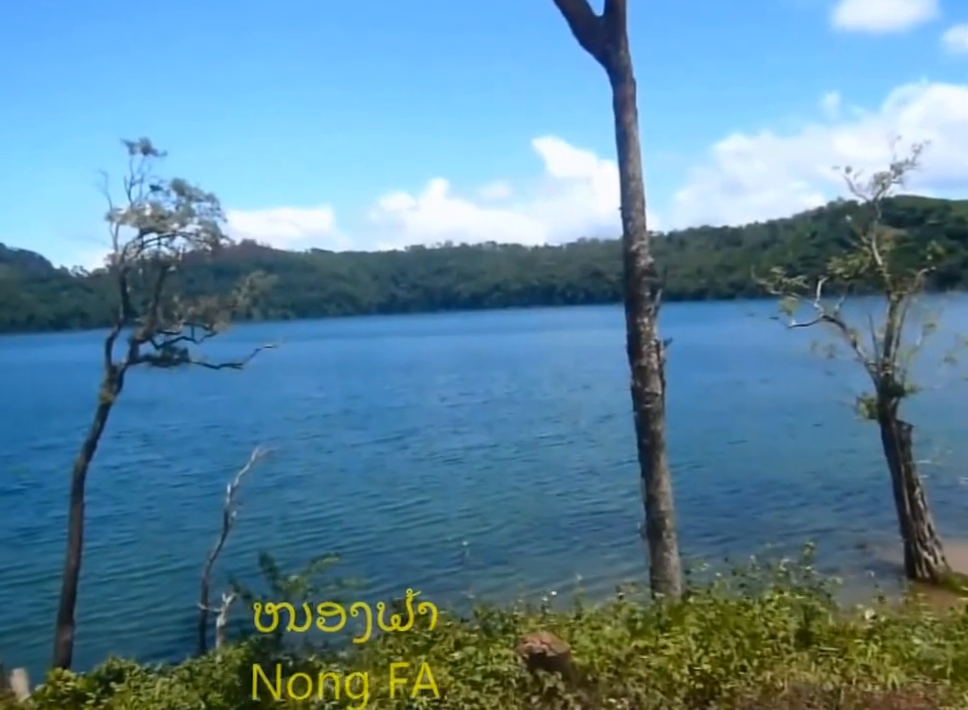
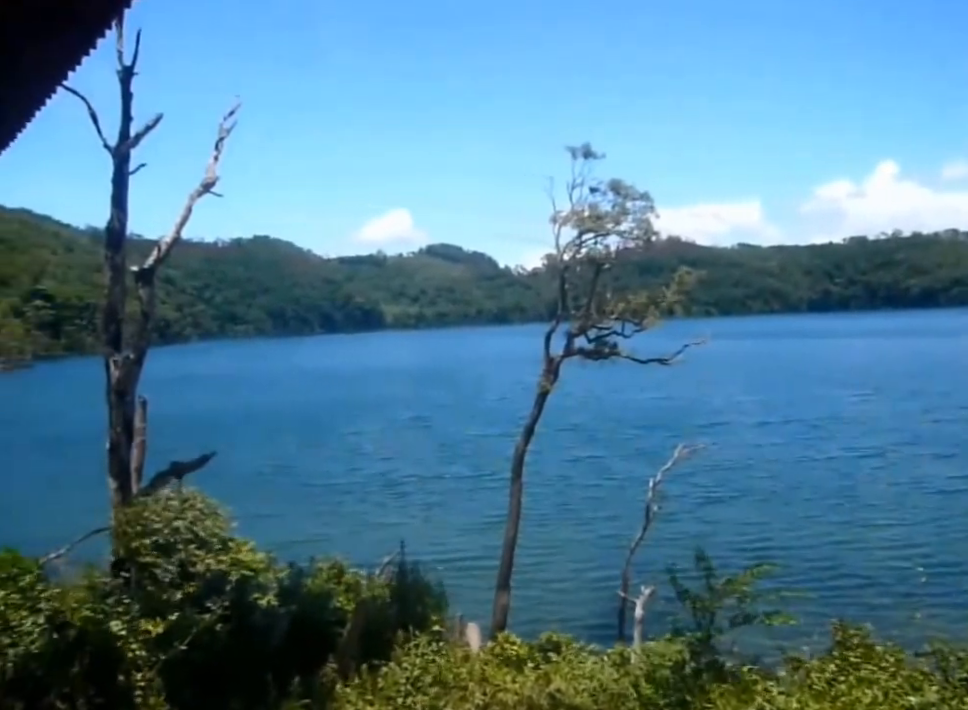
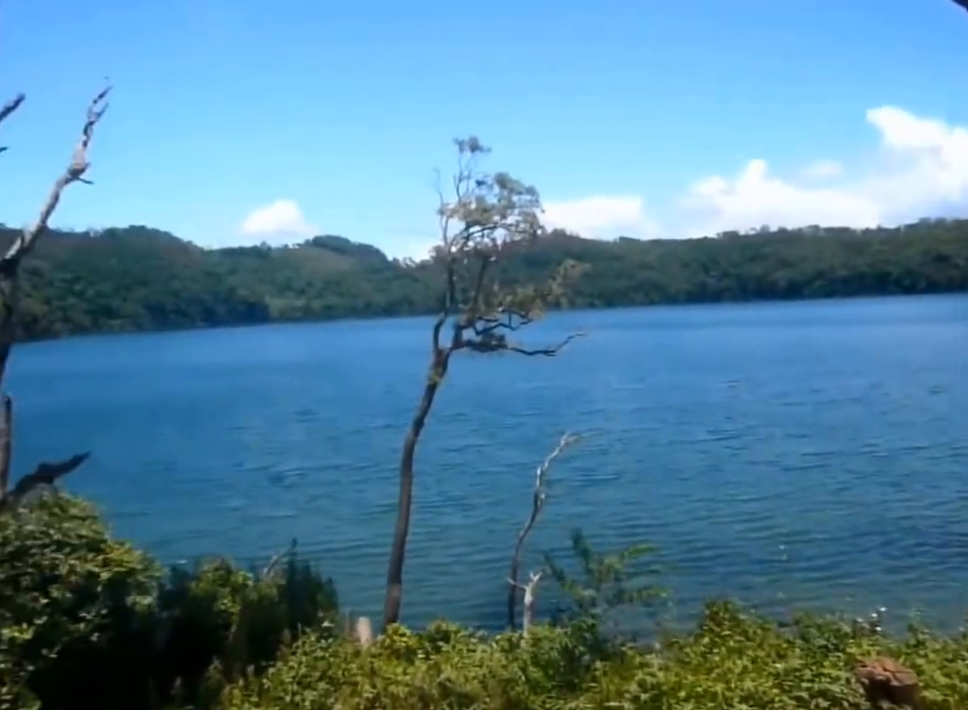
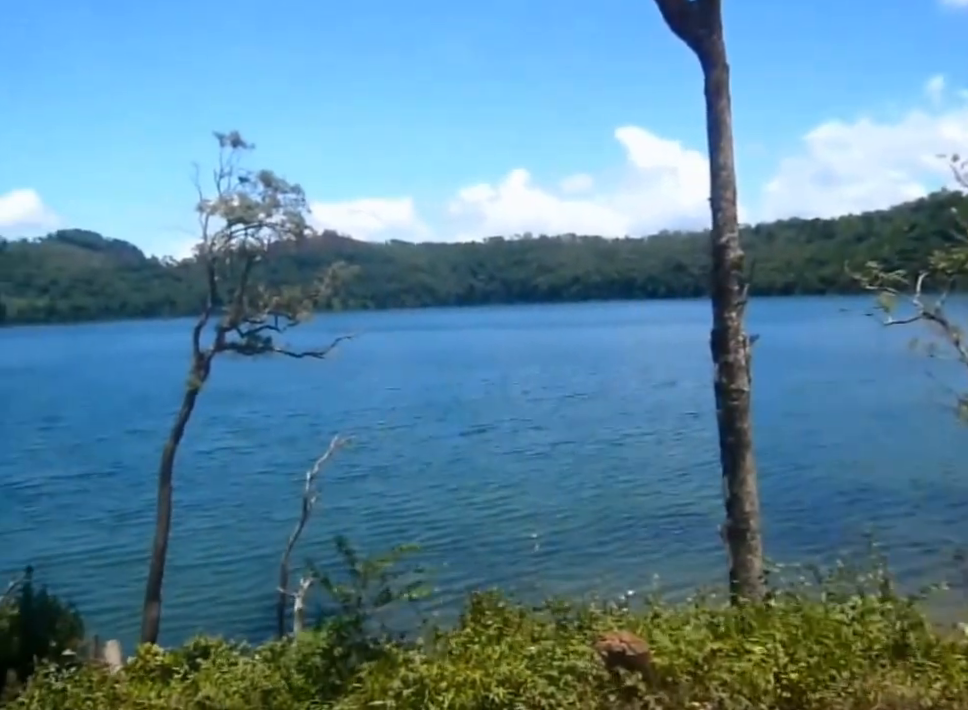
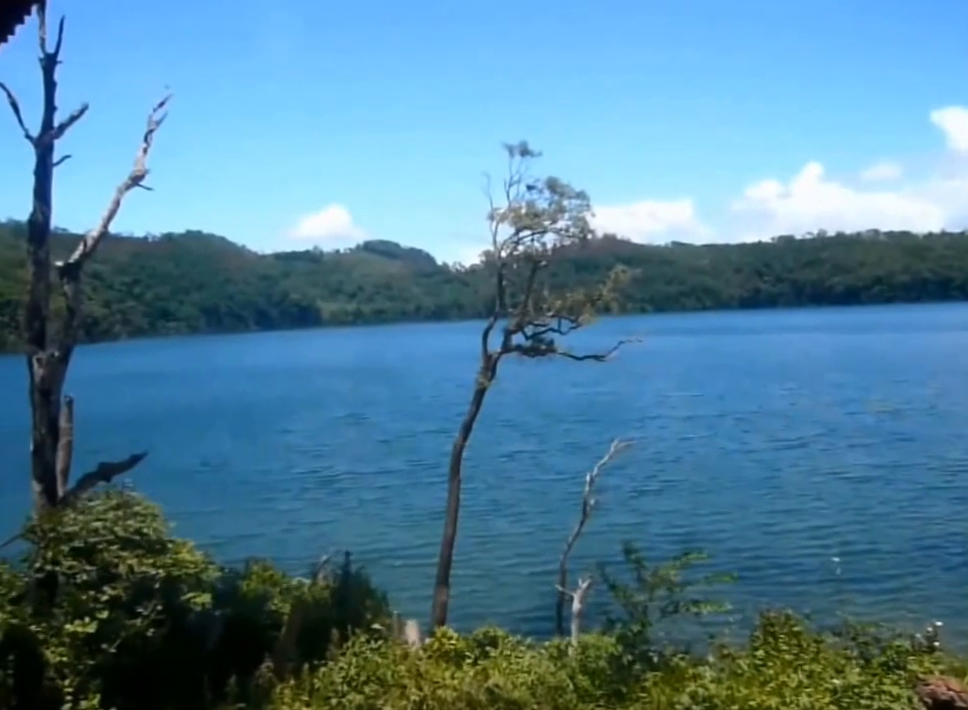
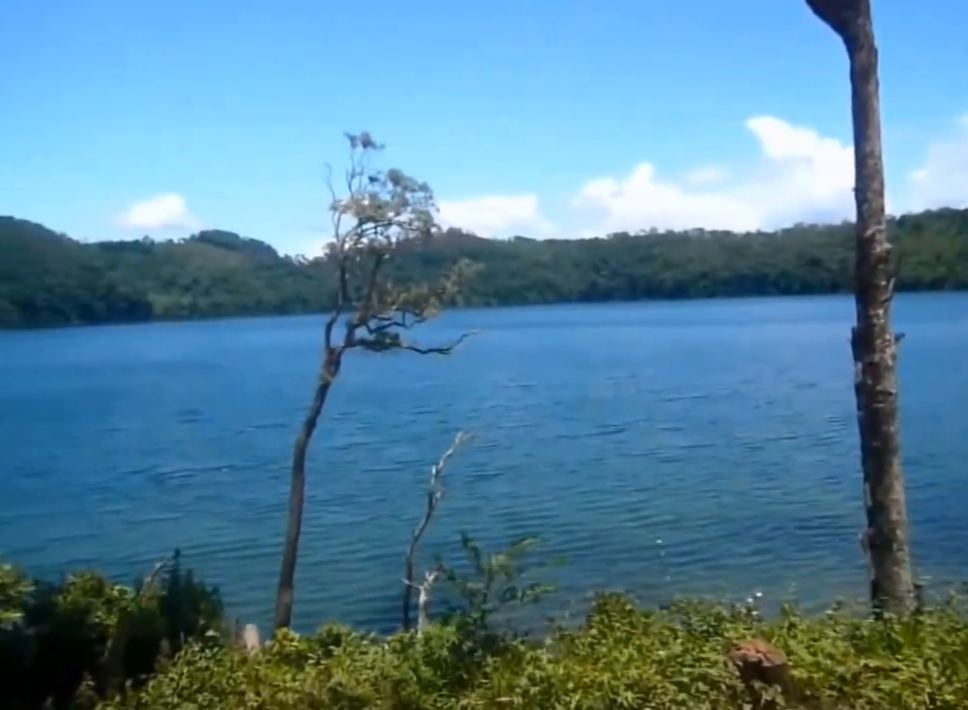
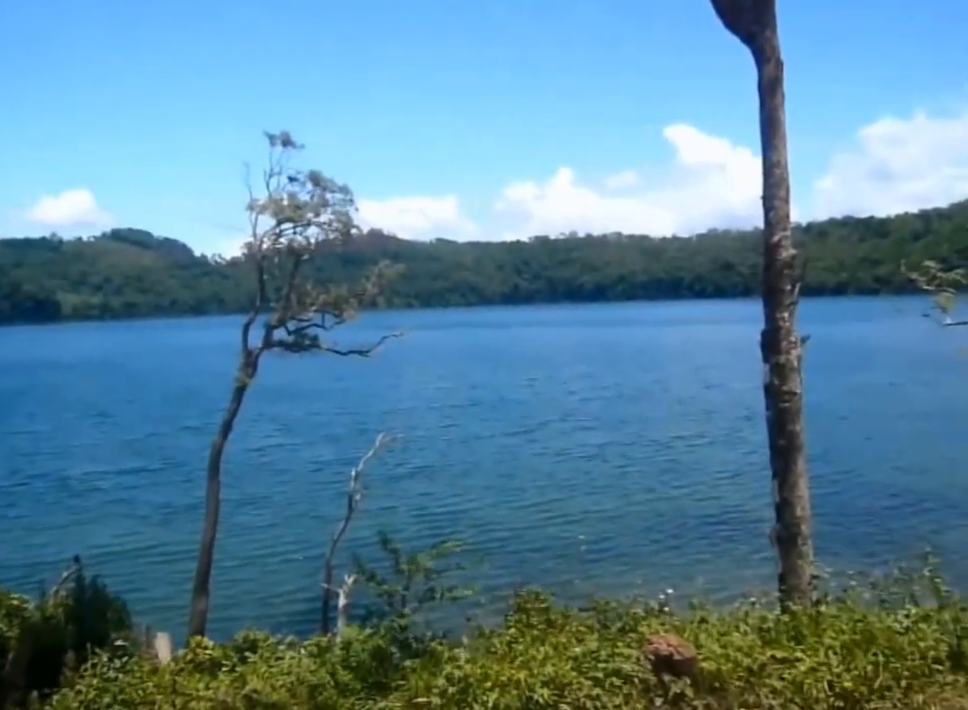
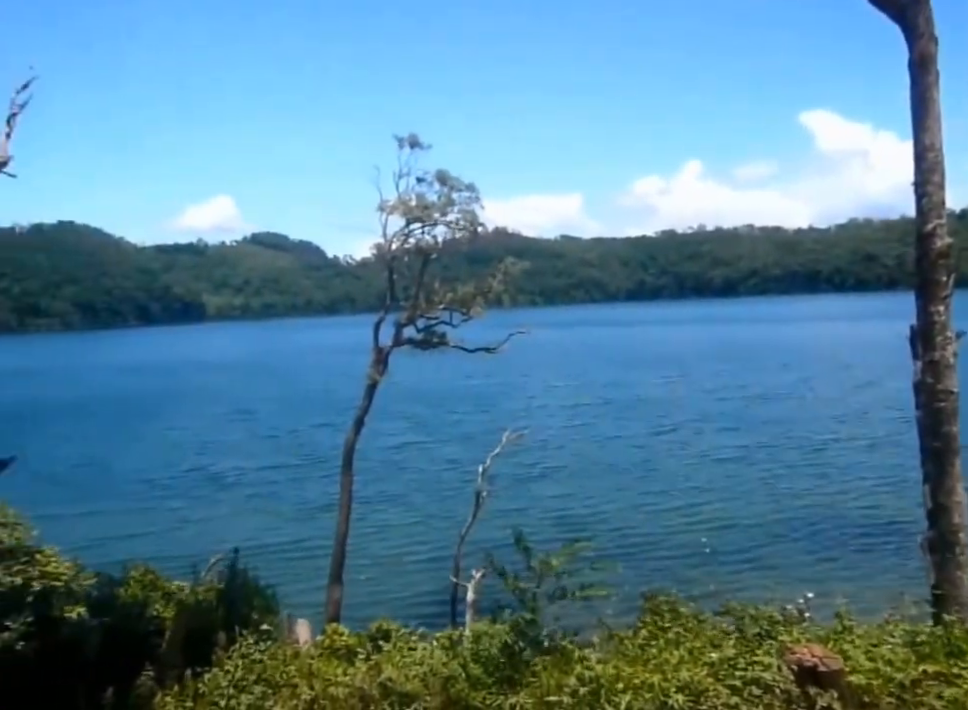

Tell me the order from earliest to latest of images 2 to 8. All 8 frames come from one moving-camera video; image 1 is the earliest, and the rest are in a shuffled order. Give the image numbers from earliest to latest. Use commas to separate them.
4, 7, 6, 8, 3, 5, 2
